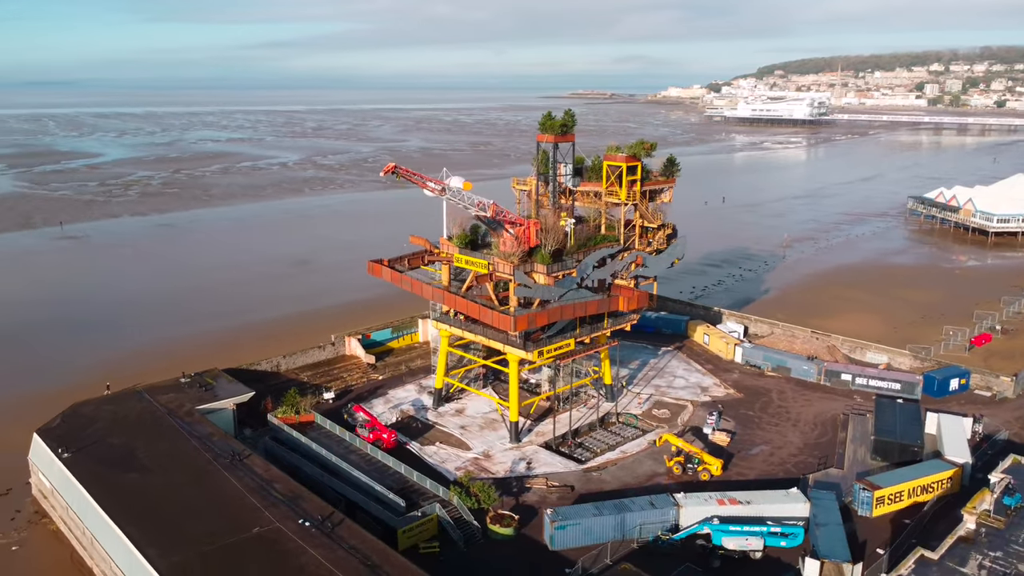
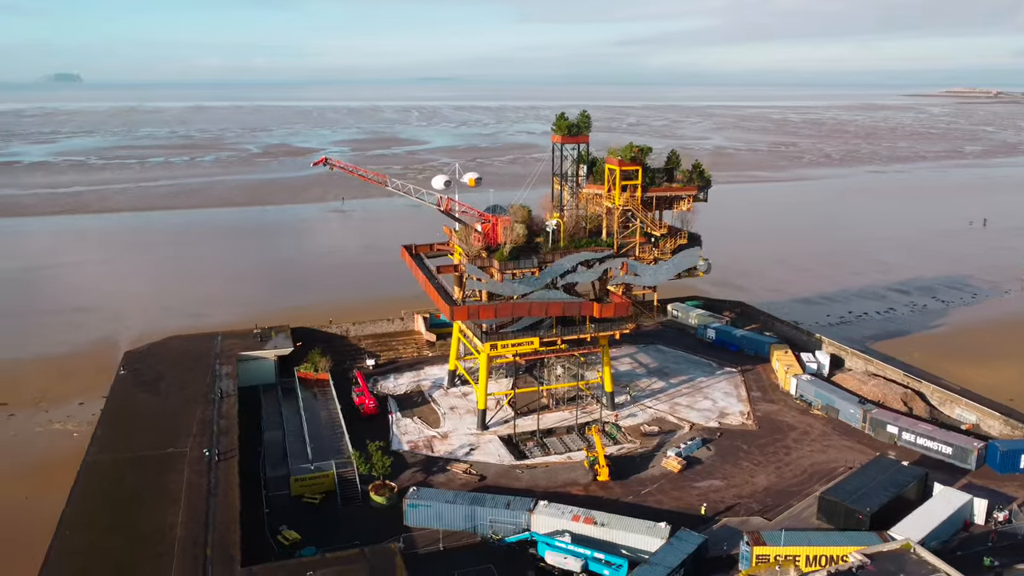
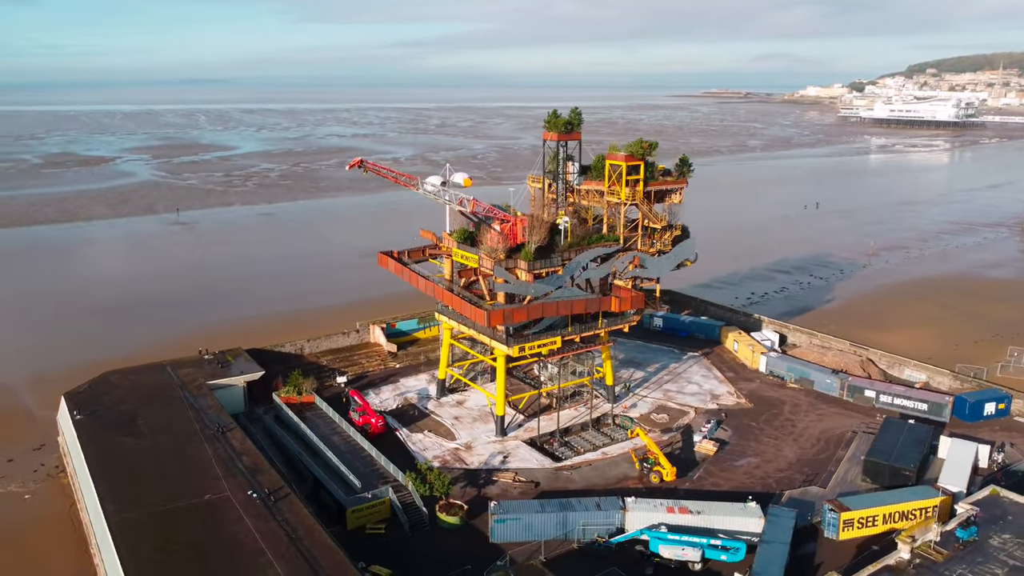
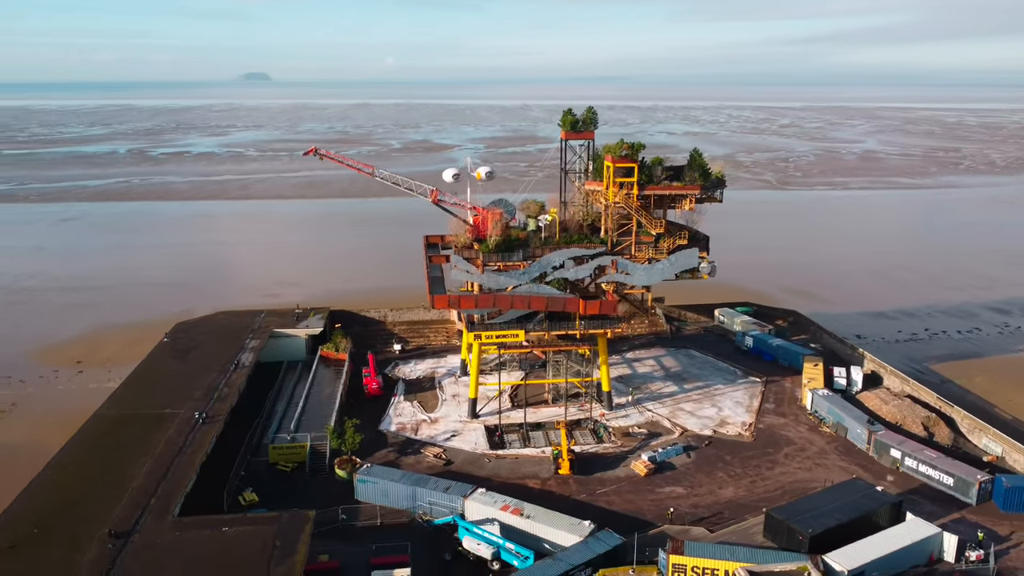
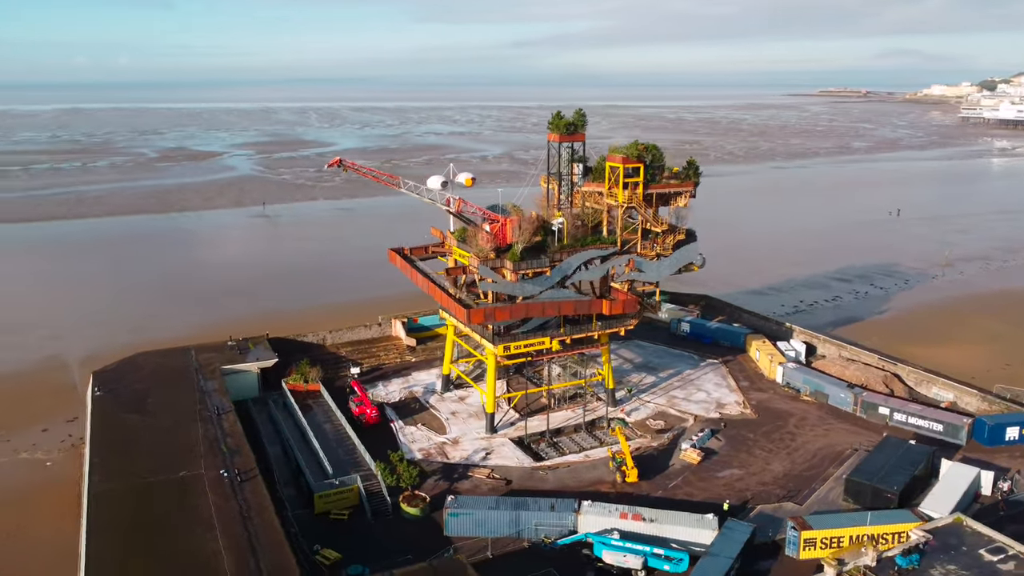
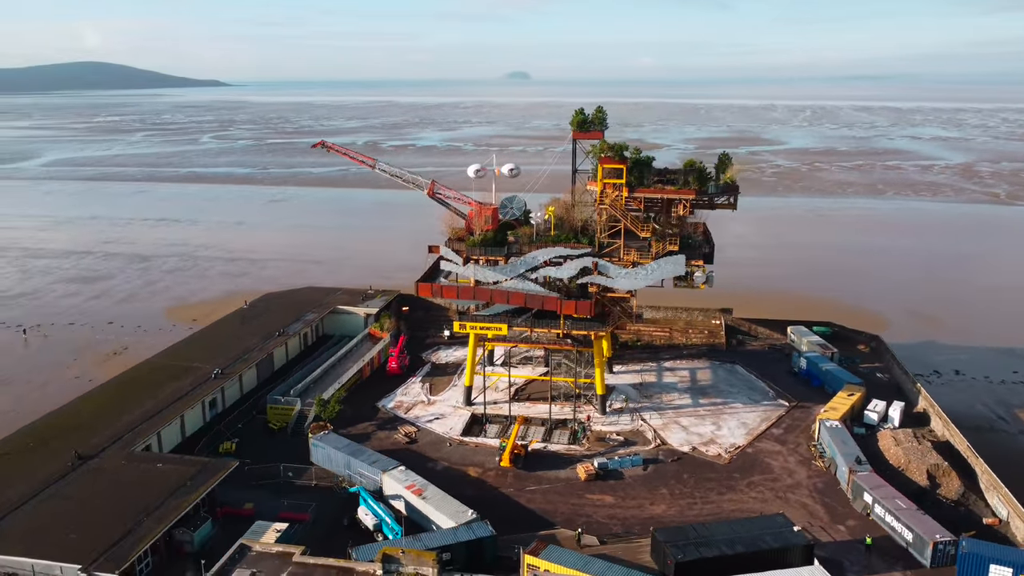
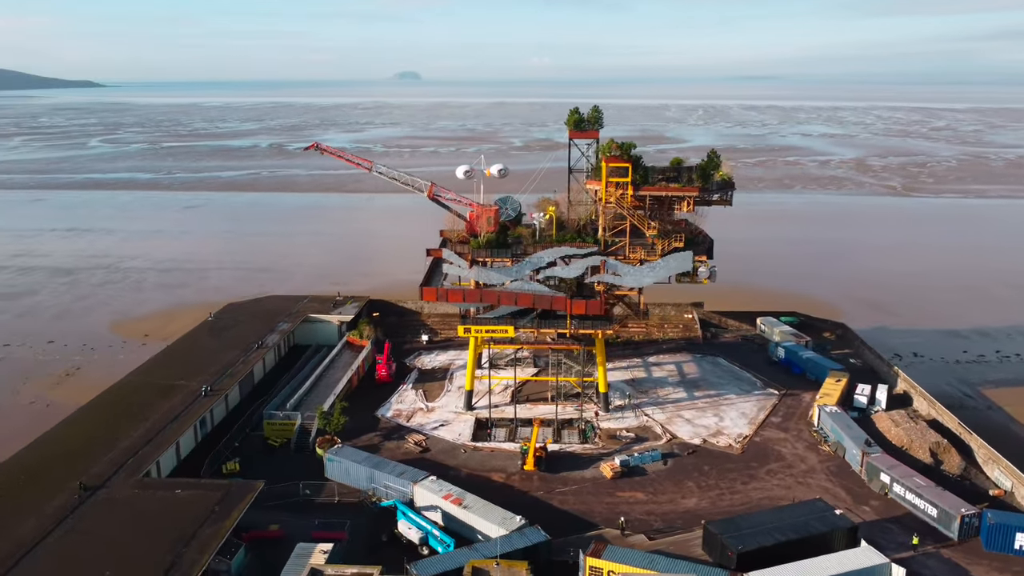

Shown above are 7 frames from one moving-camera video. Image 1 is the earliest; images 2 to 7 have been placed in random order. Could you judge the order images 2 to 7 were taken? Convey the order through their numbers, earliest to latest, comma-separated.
3, 5, 2, 4, 7, 6
